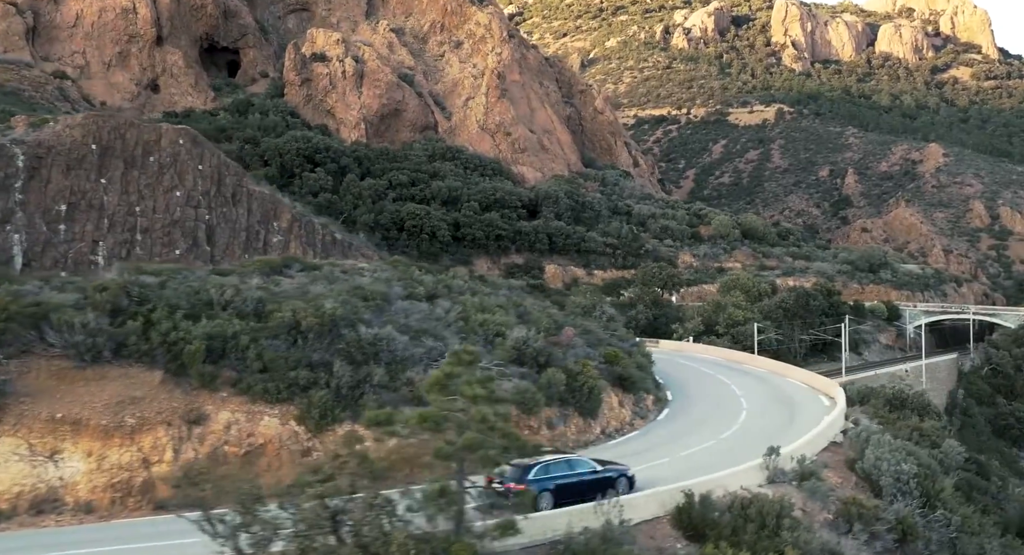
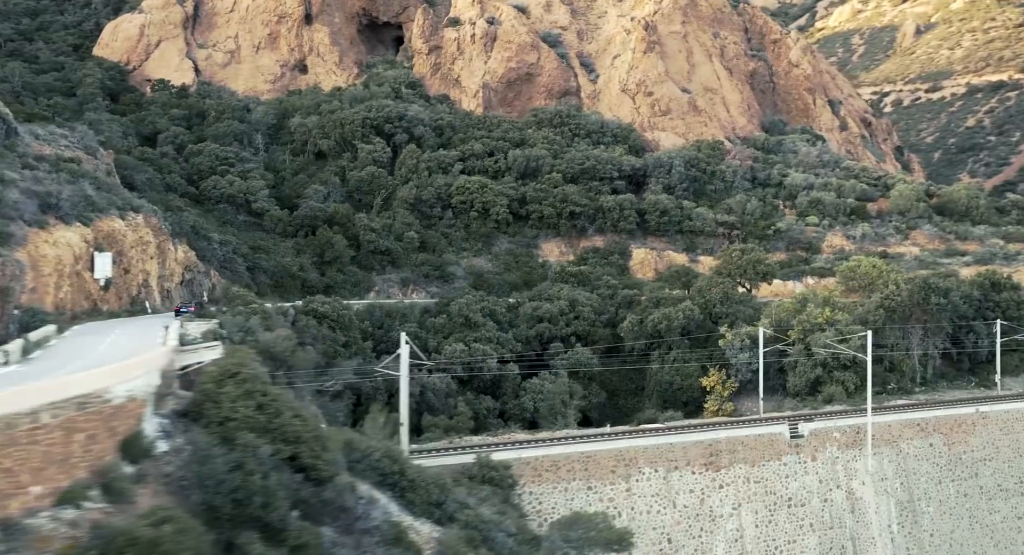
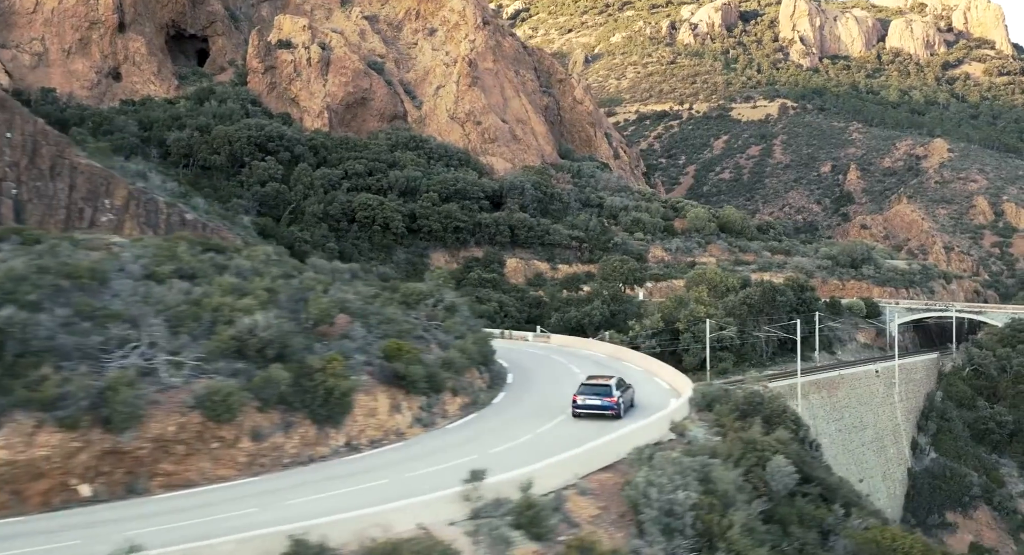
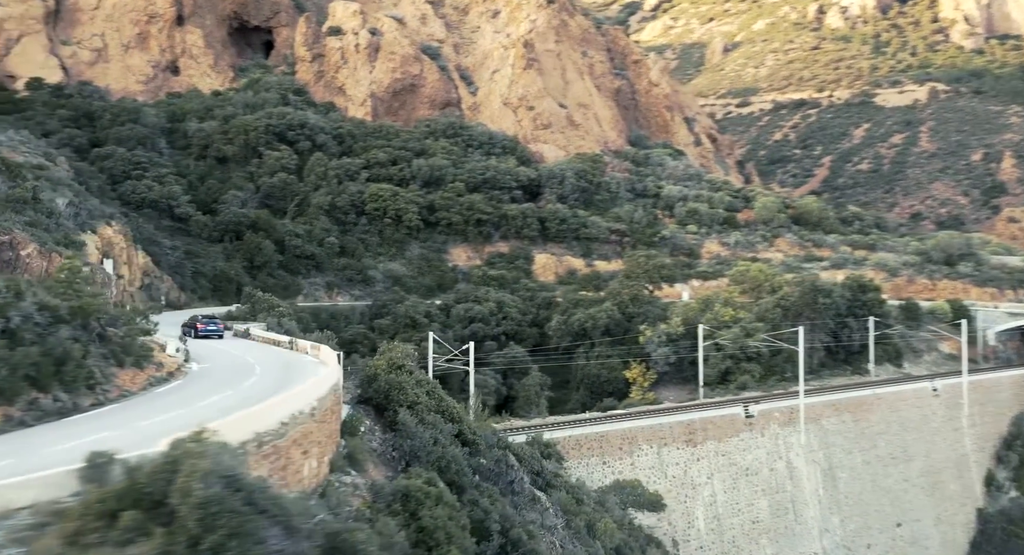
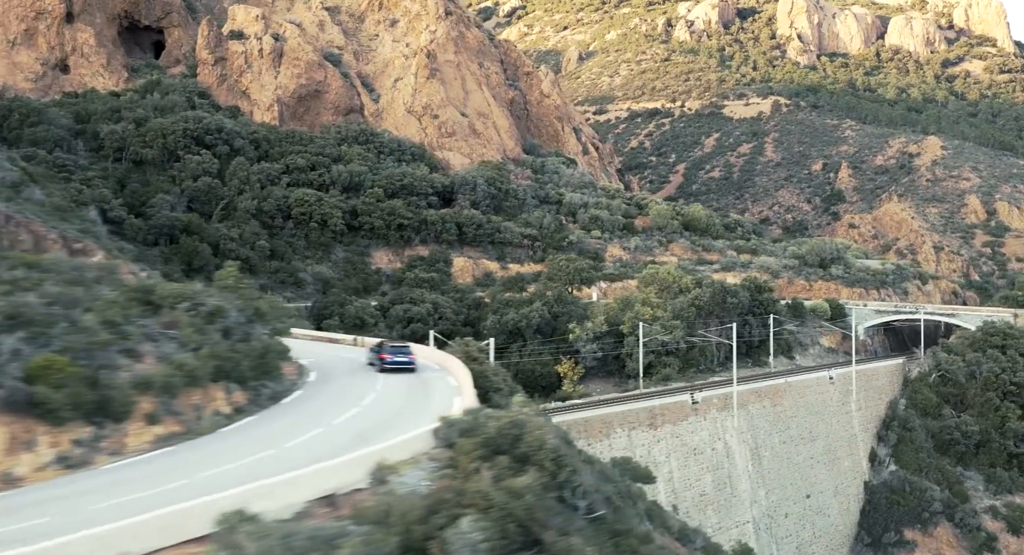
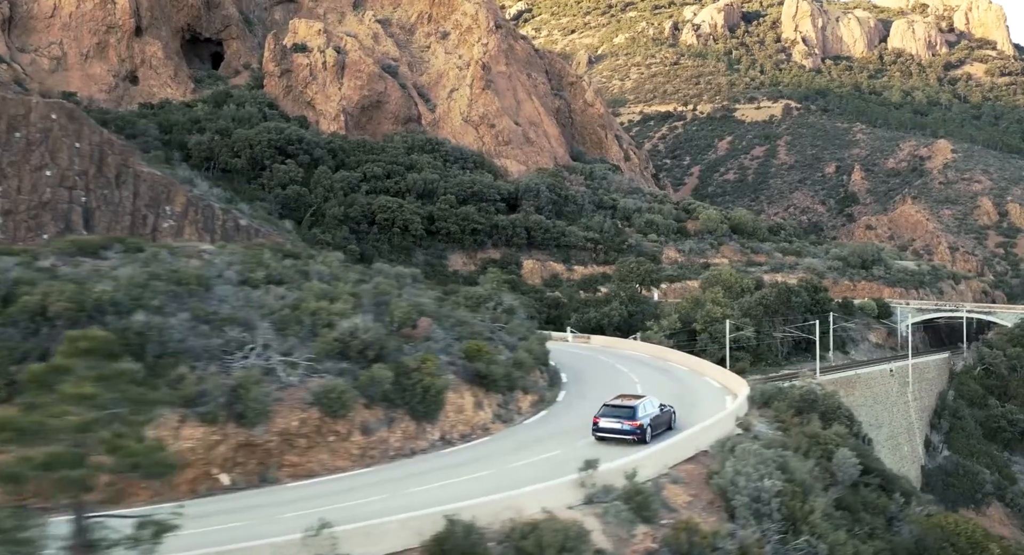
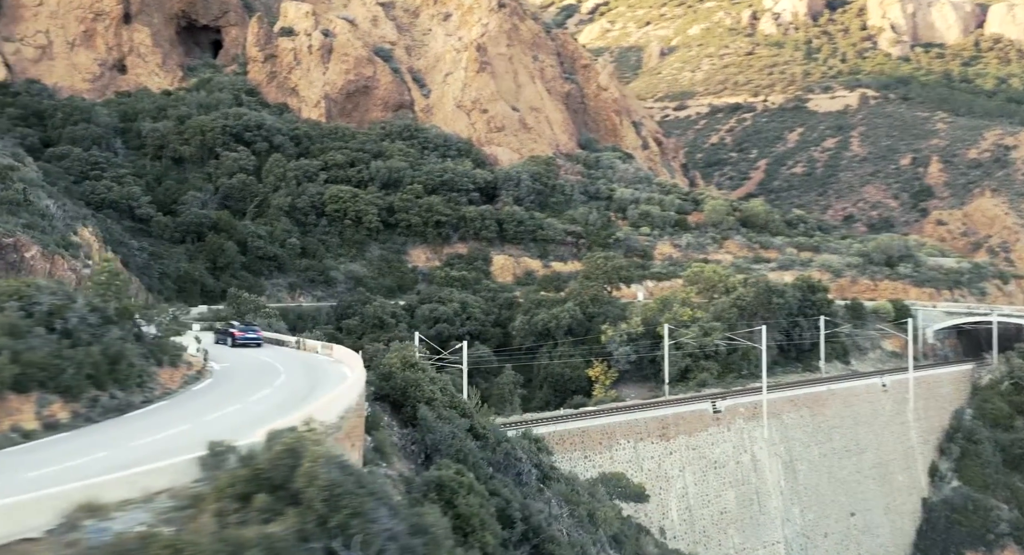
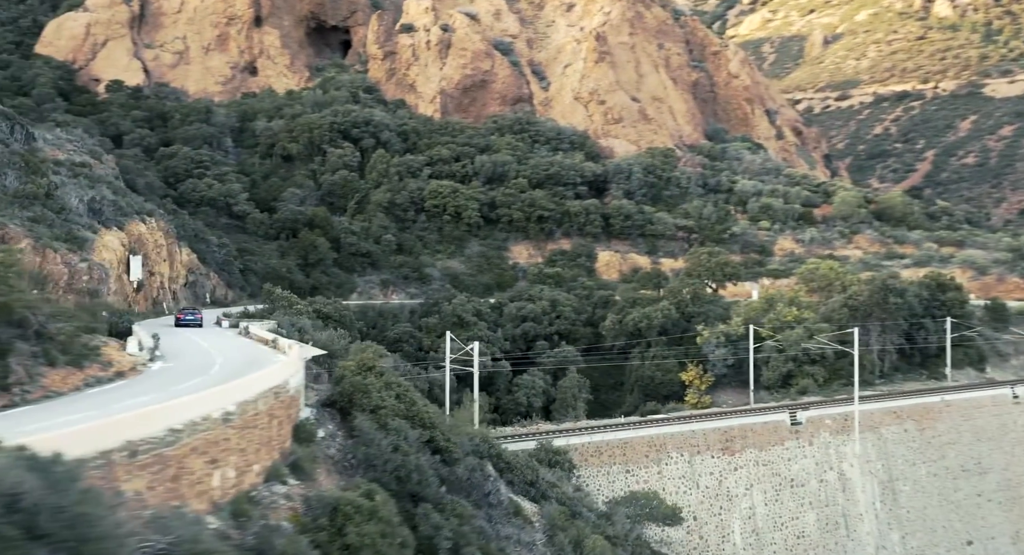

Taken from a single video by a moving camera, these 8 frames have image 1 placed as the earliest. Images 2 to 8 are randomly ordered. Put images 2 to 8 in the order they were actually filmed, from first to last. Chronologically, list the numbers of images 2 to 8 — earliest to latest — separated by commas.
6, 3, 5, 7, 4, 8, 2
